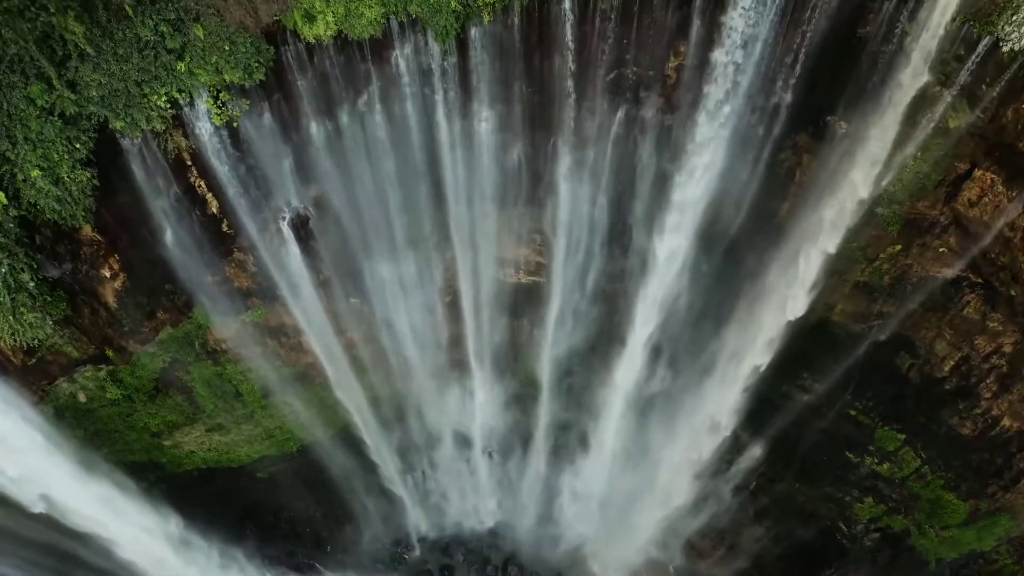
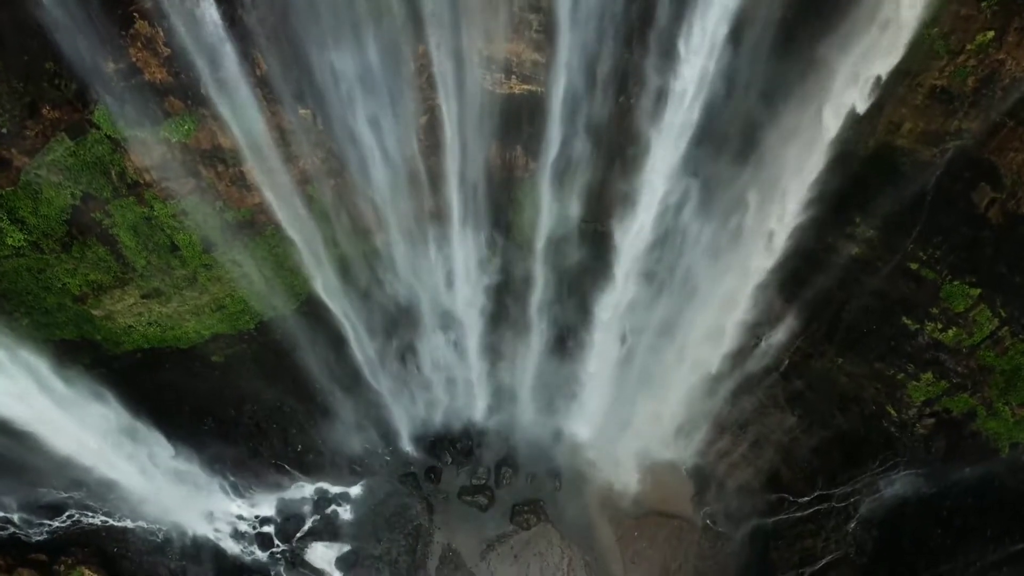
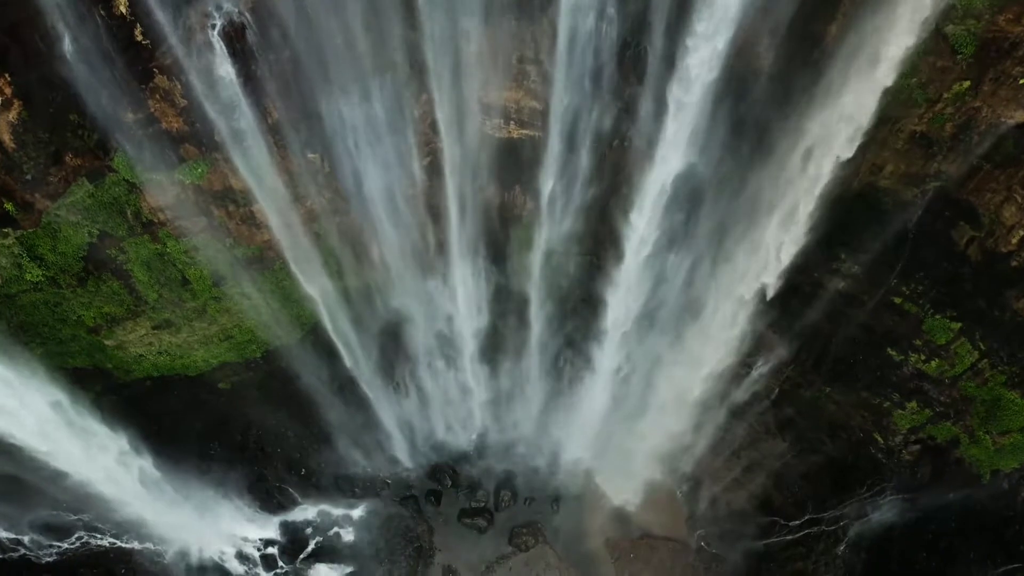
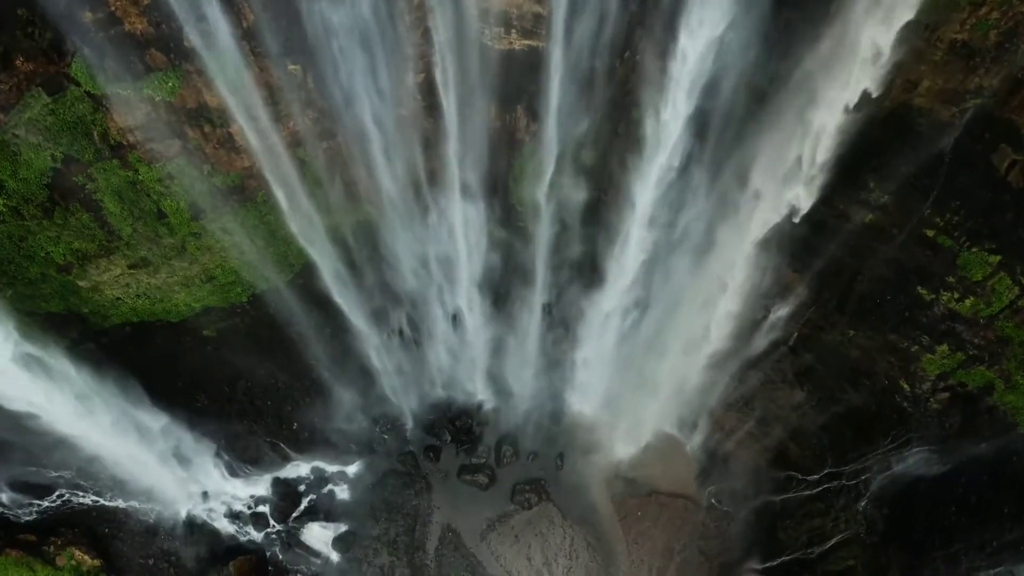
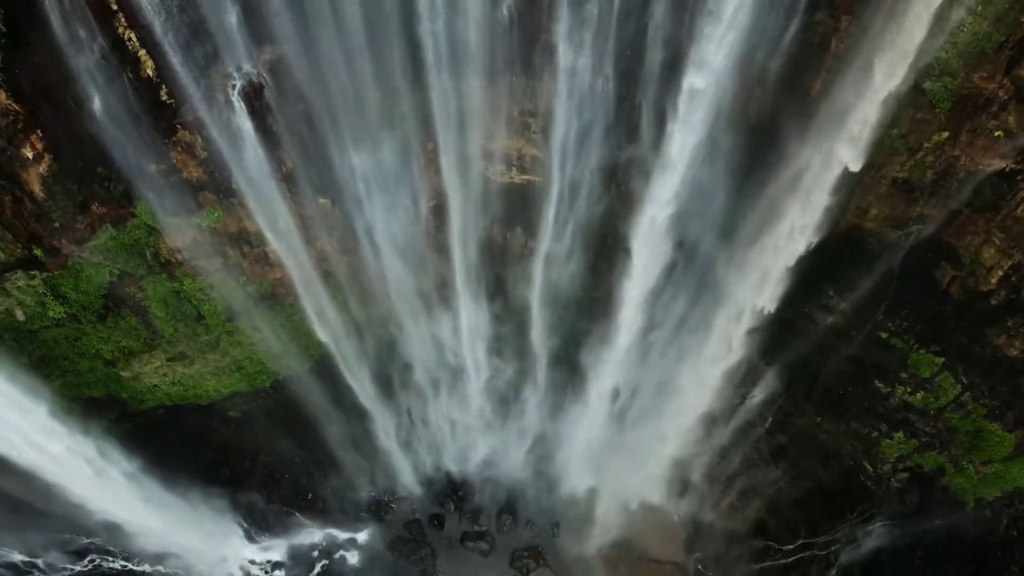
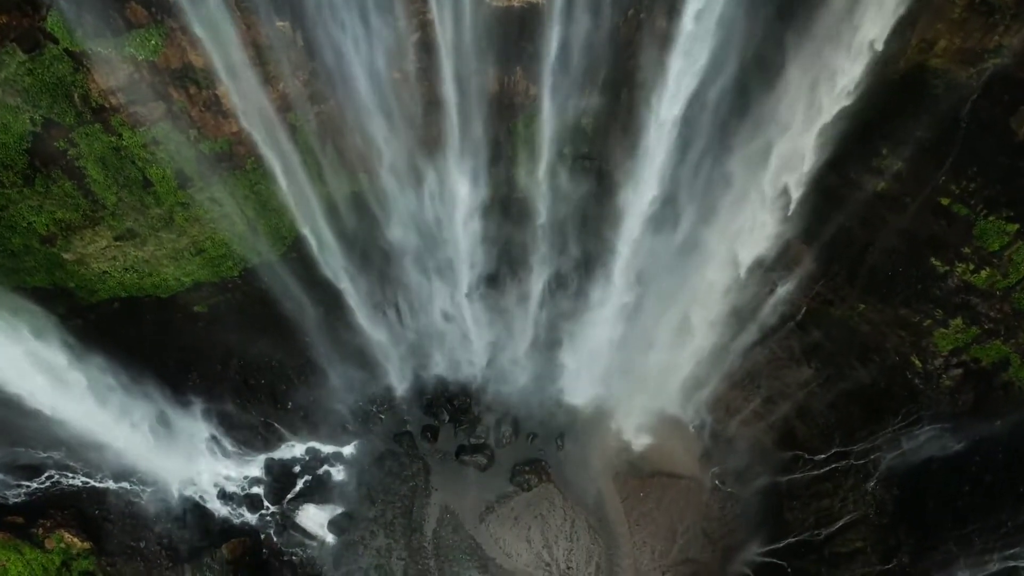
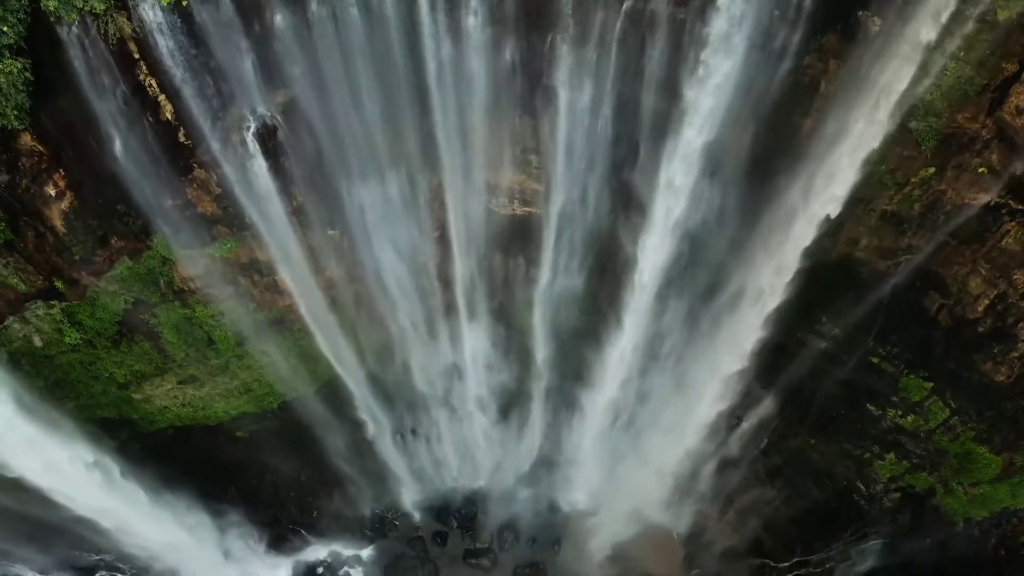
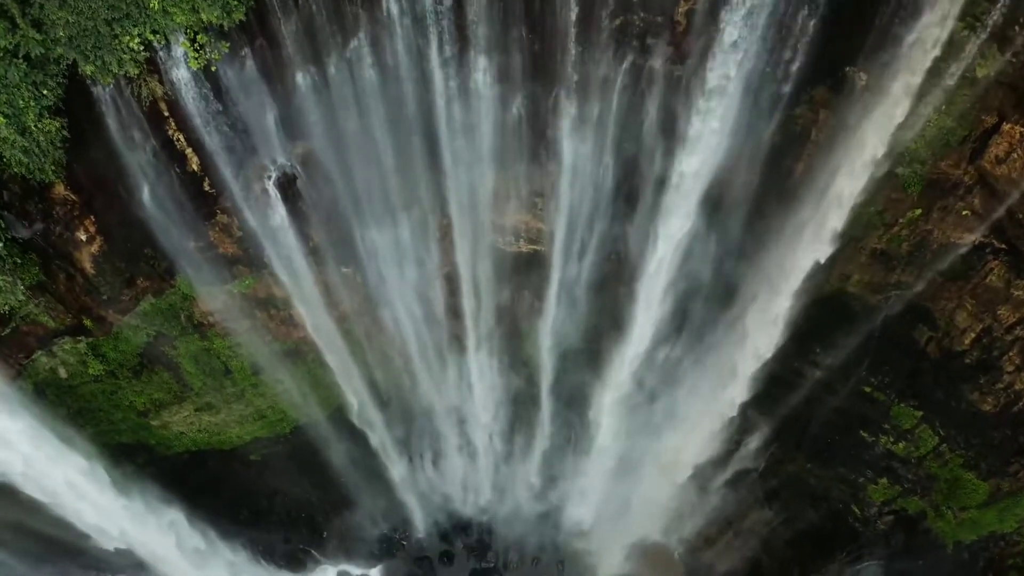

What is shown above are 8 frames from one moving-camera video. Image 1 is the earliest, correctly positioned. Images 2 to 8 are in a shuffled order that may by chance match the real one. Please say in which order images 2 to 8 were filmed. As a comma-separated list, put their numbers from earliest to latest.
8, 7, 5, 3, 2, 4, 6
